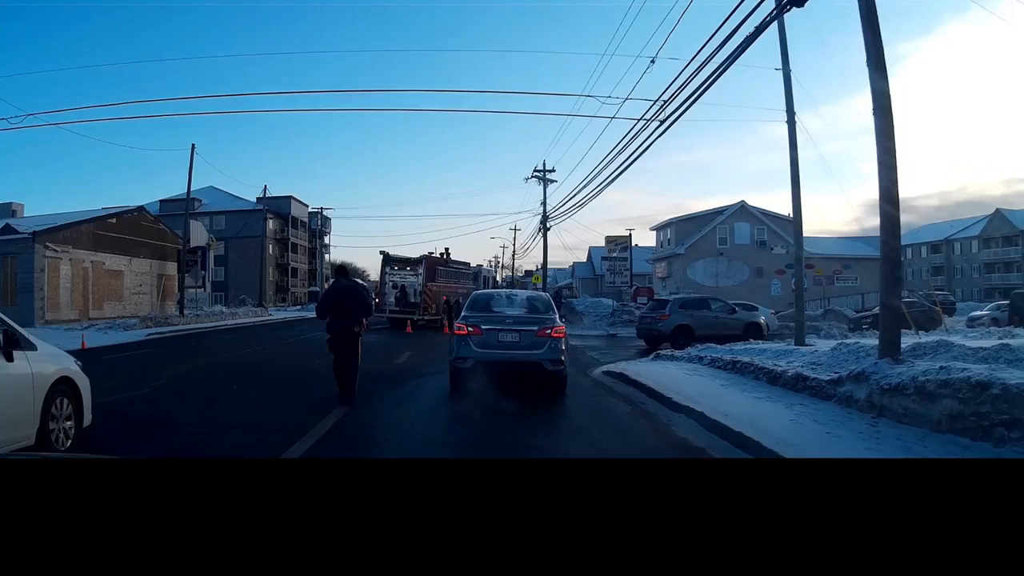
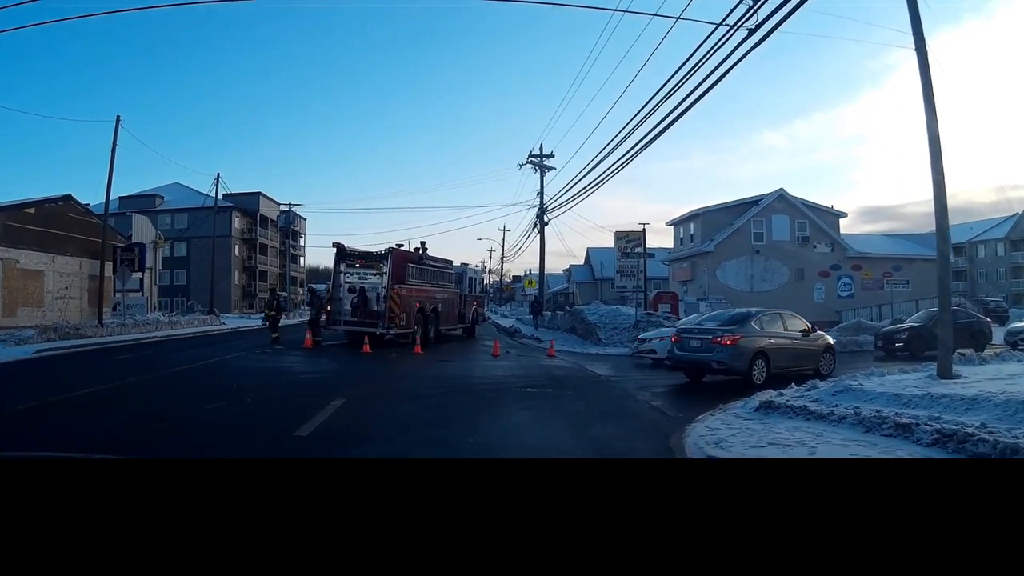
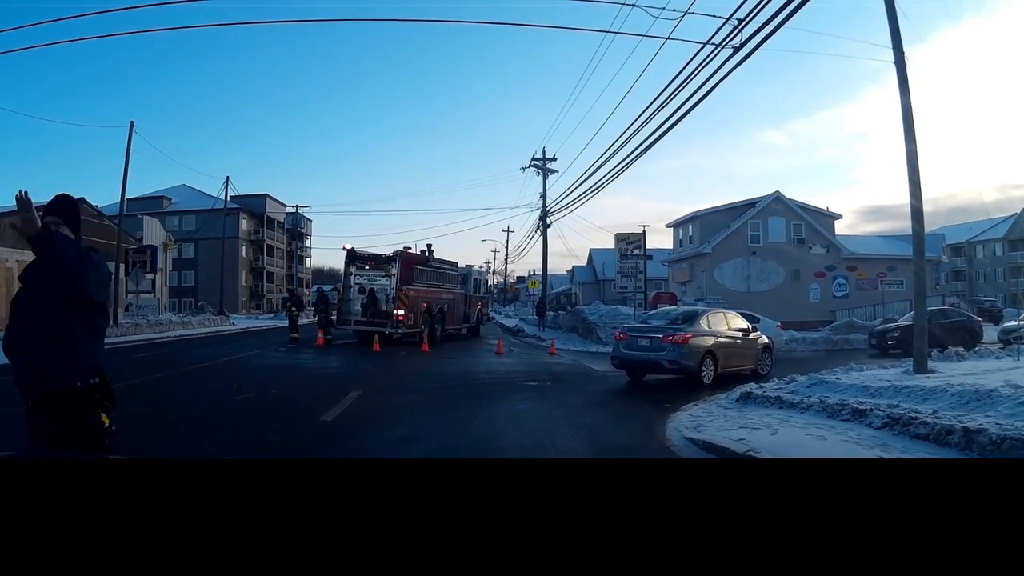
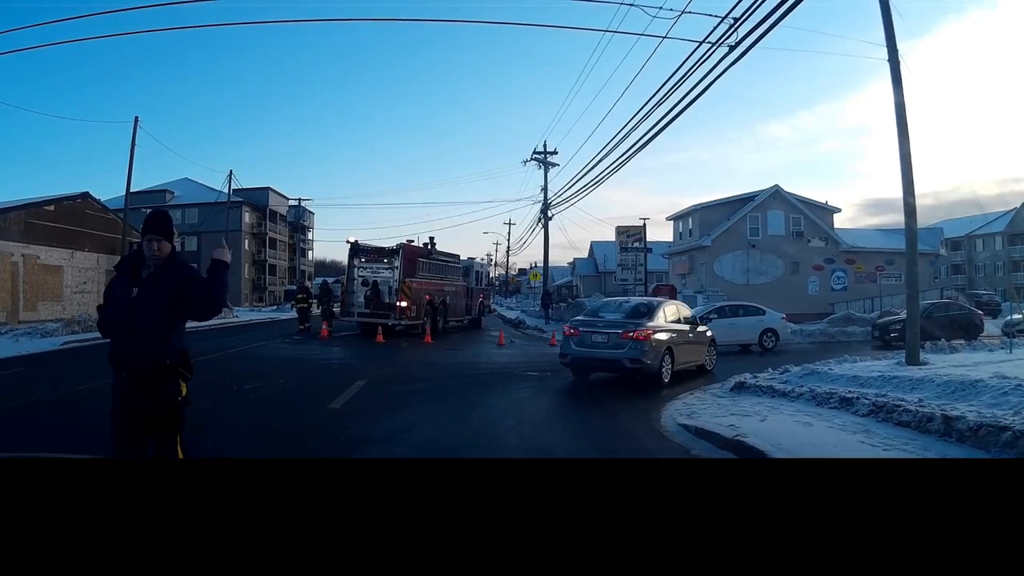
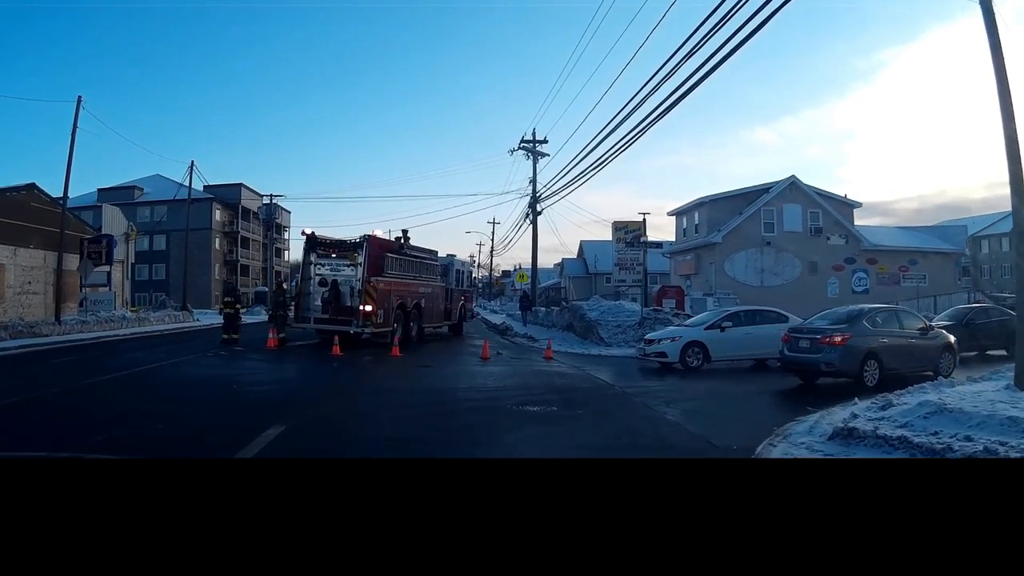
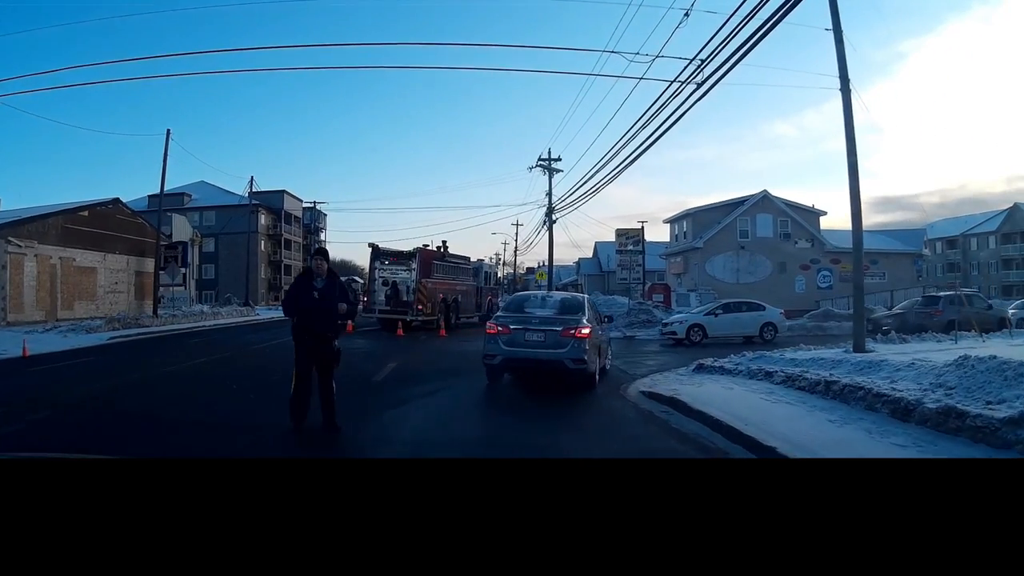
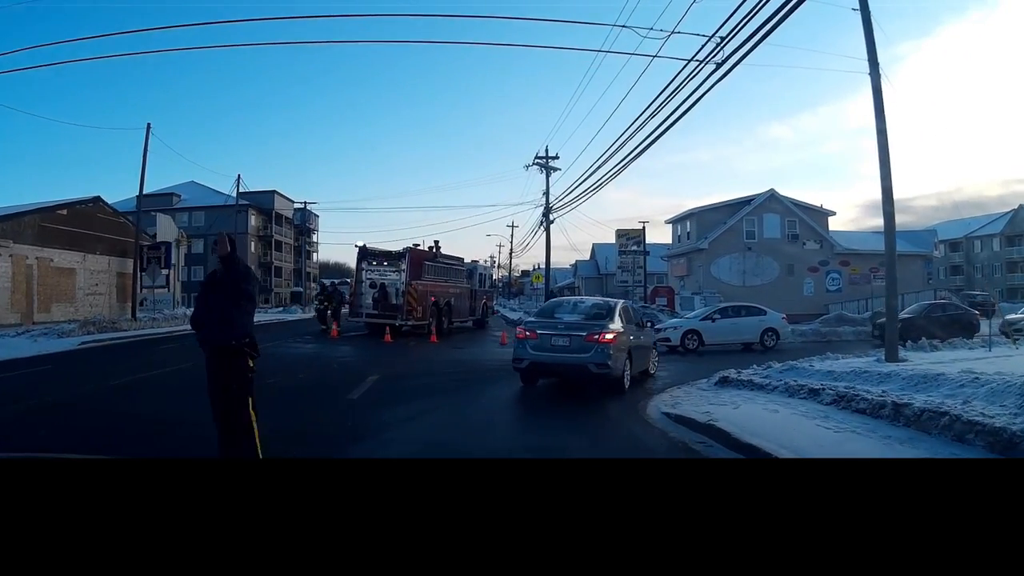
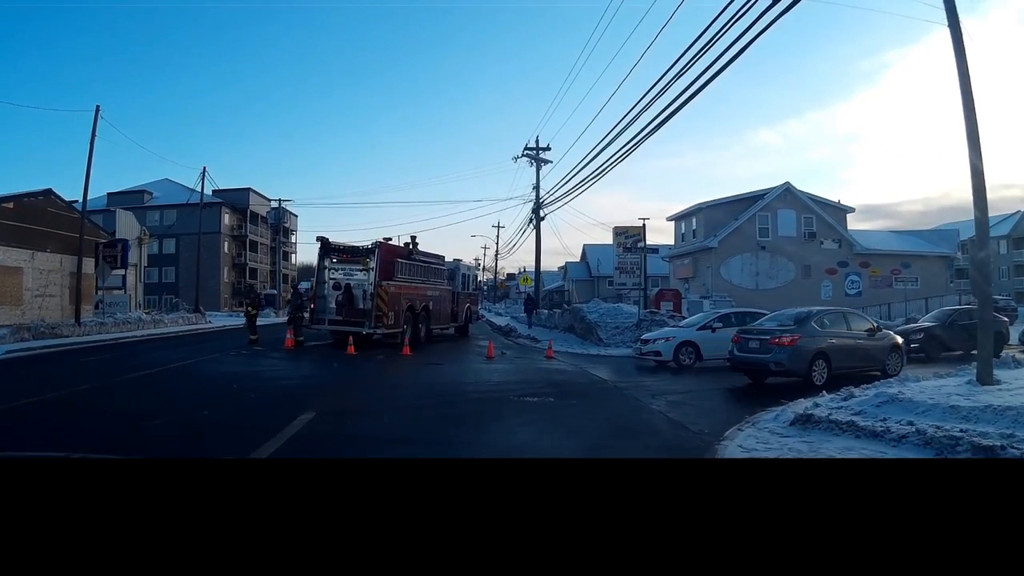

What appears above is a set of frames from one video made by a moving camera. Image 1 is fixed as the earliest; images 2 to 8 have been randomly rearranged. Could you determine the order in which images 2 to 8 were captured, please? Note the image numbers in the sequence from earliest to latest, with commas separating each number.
6, 7, 4, 3, 2, 8, 5
